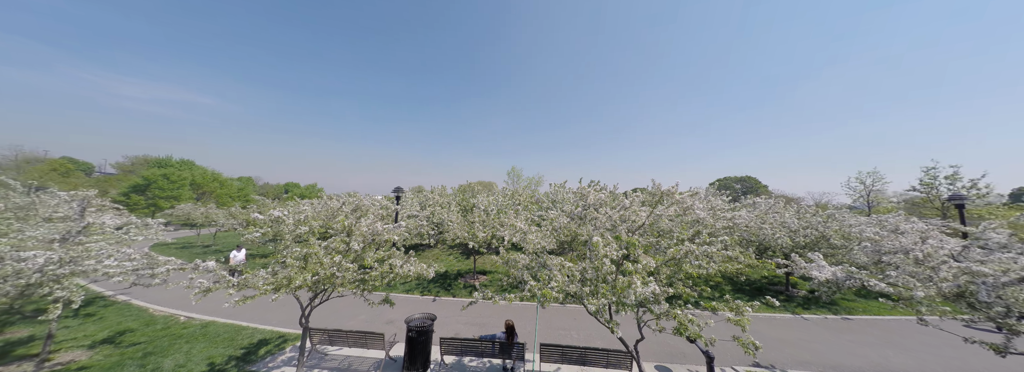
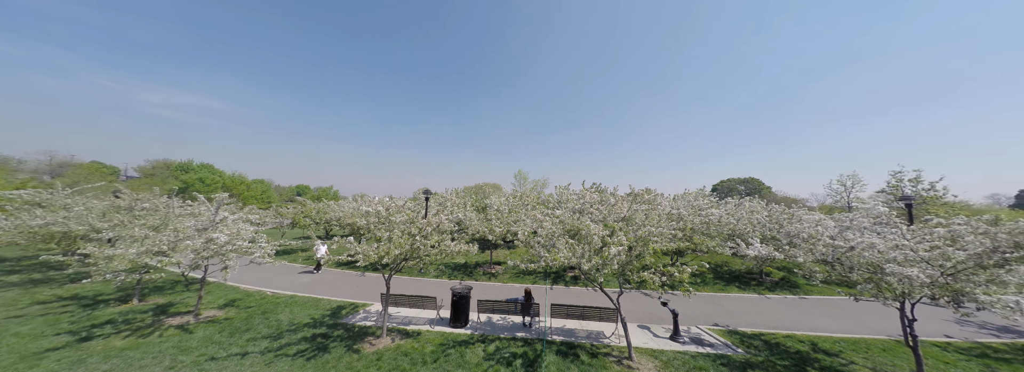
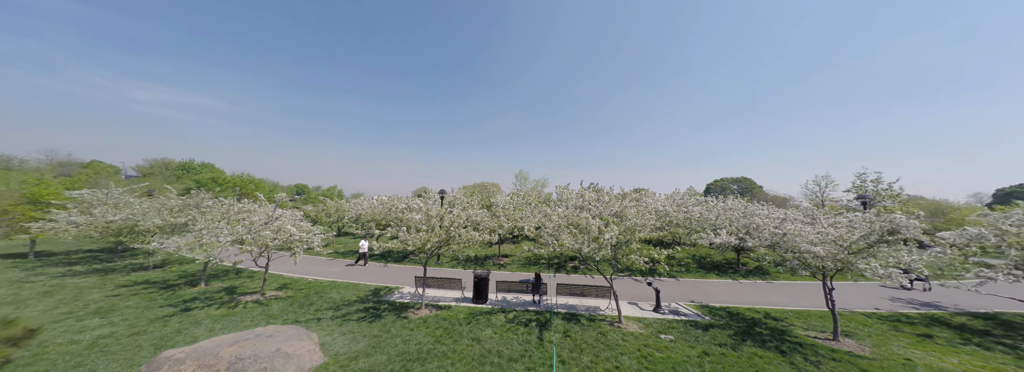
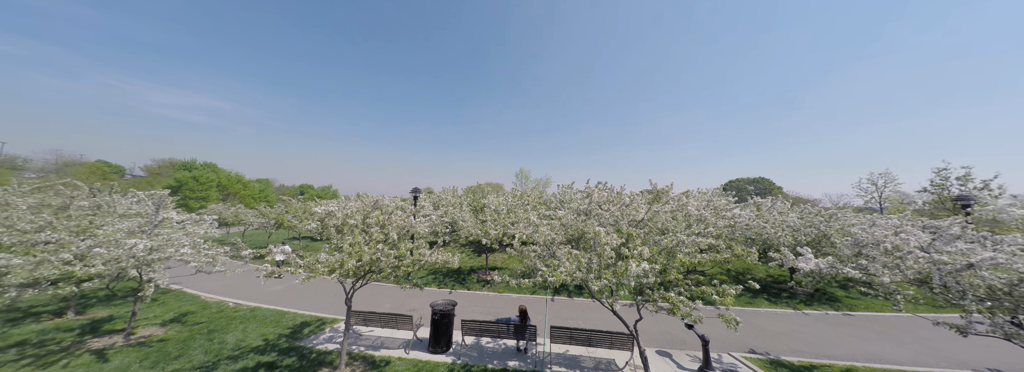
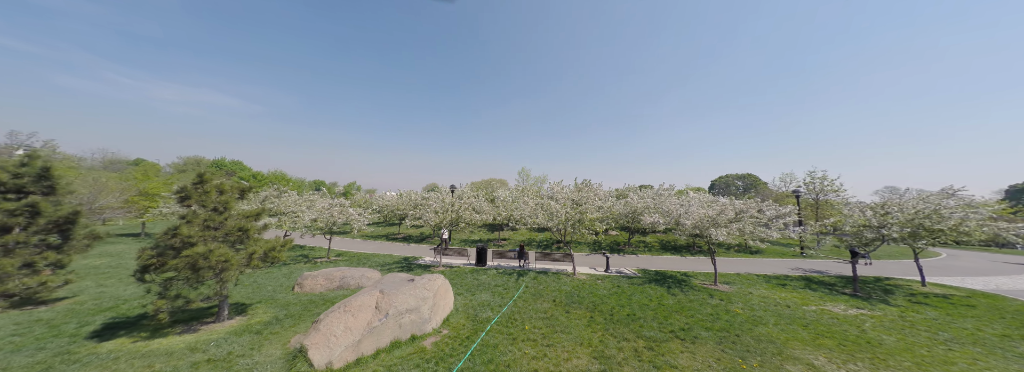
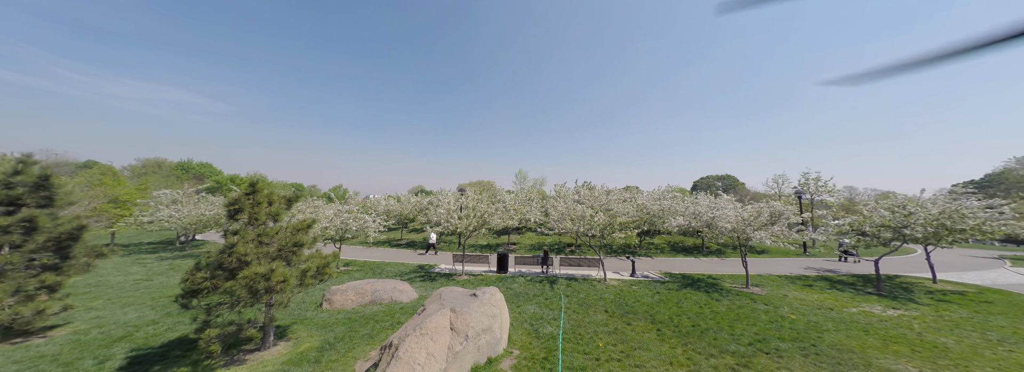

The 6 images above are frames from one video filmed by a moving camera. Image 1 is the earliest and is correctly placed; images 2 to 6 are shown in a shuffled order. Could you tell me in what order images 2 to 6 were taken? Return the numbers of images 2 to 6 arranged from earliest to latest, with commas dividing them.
4, 2, 3, 6, 5
